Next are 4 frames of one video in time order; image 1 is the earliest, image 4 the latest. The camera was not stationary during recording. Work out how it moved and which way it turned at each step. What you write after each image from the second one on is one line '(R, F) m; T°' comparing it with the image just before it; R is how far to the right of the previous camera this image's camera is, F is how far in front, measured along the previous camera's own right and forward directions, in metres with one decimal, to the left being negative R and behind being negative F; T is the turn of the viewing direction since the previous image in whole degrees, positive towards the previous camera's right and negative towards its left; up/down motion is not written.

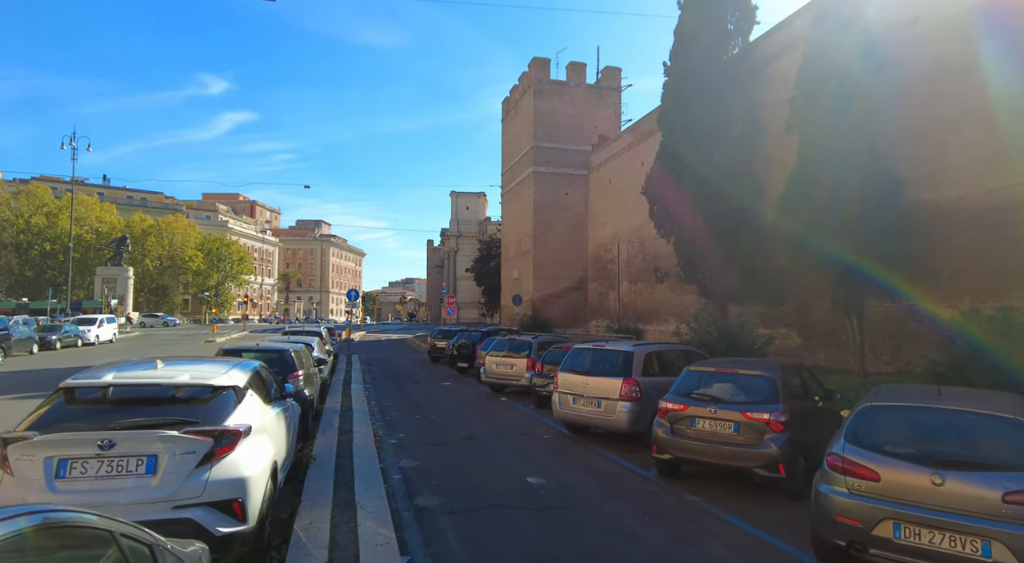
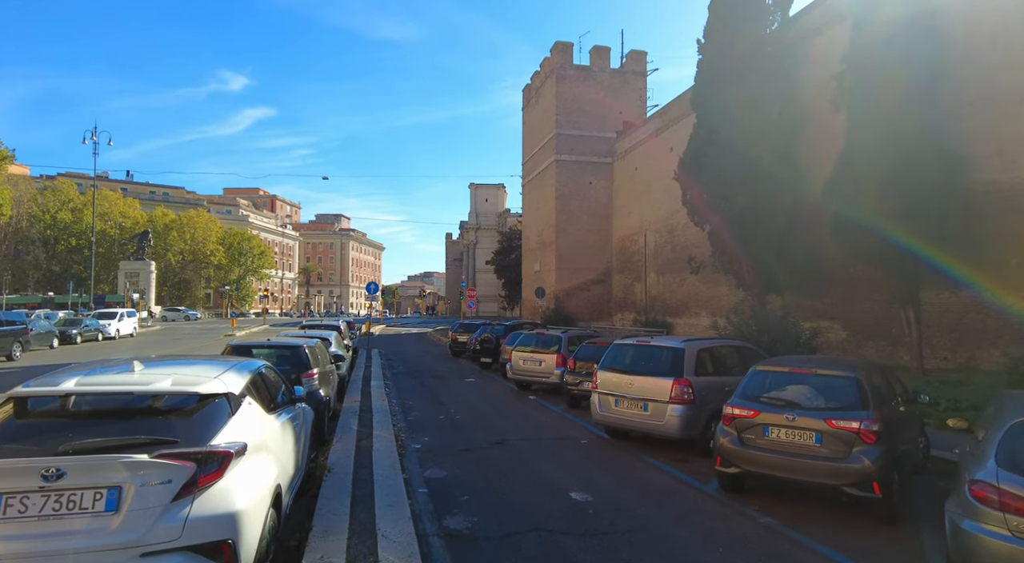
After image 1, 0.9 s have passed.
(-0.2, +0.8) m; -2°
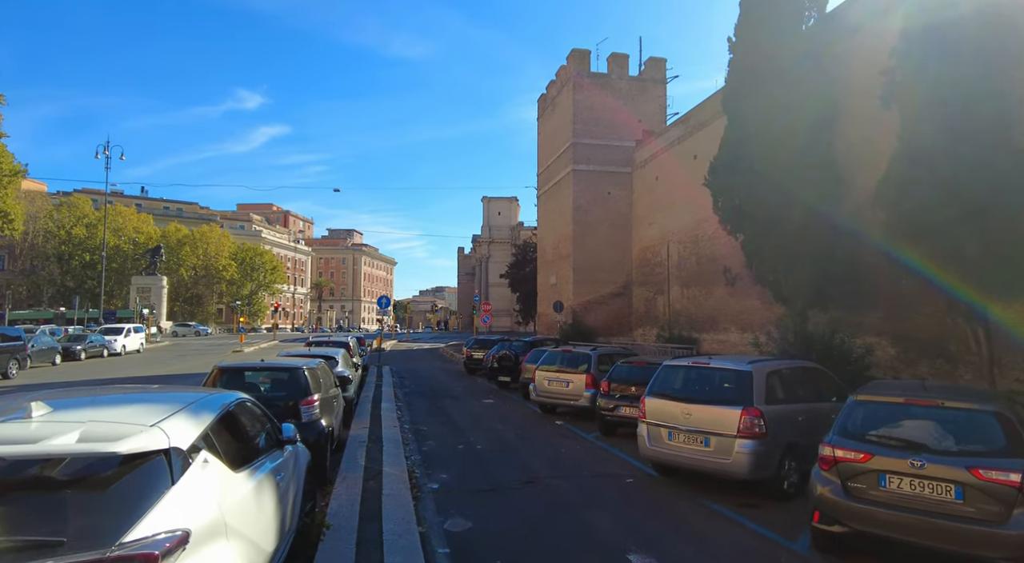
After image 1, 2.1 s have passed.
(-0.2, +1.1) m; -1°
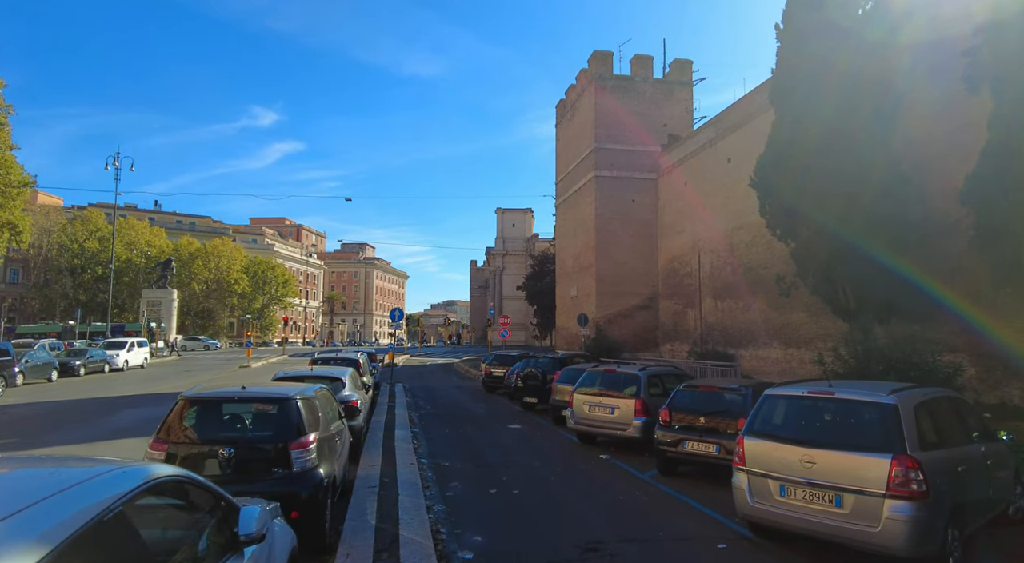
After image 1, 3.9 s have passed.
(-0.4, +1.5) m; -1°
